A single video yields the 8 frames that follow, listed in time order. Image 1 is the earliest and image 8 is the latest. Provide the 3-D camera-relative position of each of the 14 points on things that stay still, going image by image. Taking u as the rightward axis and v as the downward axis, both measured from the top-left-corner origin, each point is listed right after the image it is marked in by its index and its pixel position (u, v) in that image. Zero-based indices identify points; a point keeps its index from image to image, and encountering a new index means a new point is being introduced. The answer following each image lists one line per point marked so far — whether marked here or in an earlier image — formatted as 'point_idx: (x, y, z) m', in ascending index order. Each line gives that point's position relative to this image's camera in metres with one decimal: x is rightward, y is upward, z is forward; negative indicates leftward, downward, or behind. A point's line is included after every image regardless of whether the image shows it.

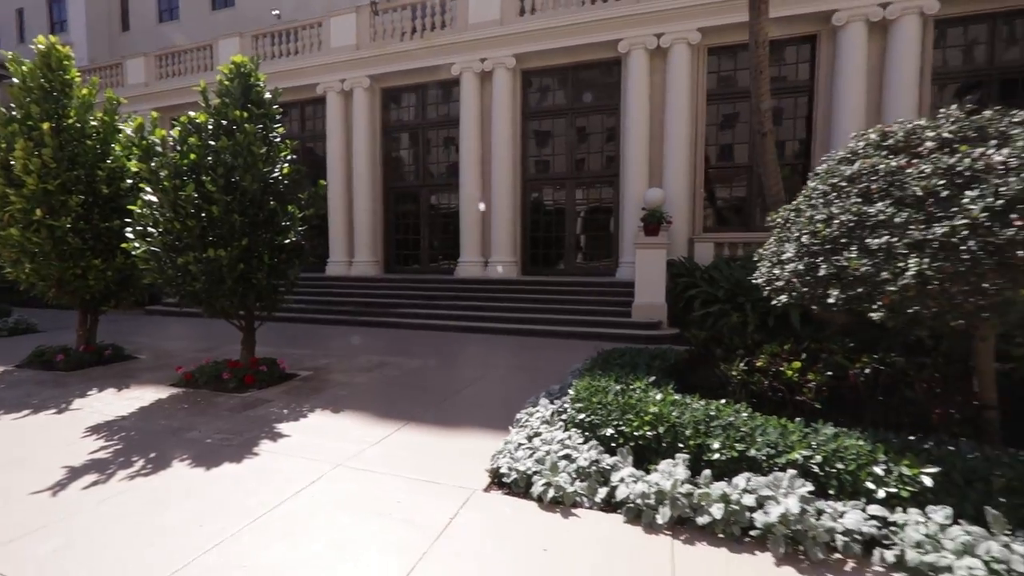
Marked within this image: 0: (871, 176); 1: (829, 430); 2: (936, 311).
0: (+2.3, +0.7, +3.7) m
1: (+2.1, -0.9, +3.8) m
2: (+2.4, -0.1, +3.3) m
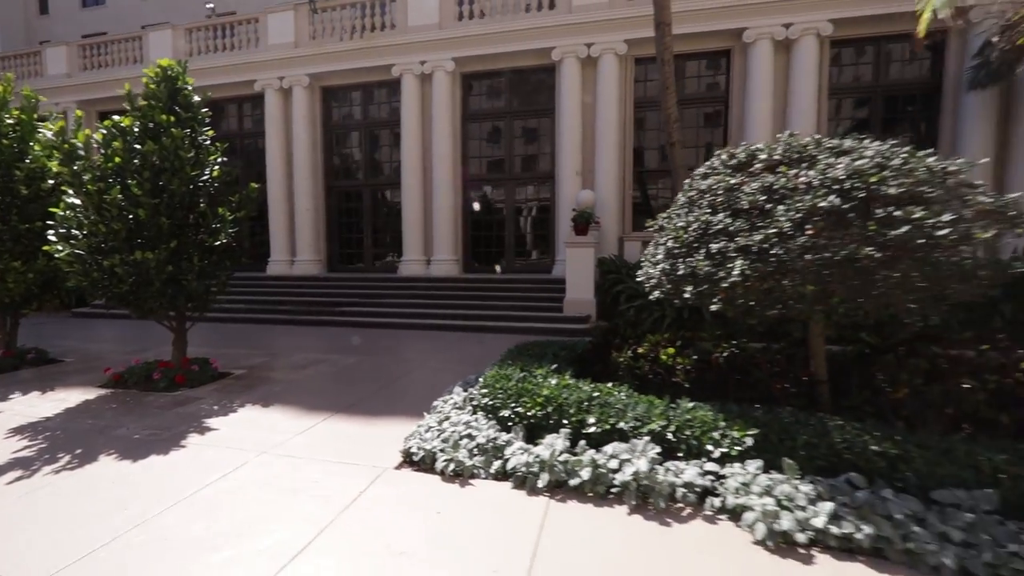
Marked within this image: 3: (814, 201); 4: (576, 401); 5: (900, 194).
0: (+1.6, +0.8, +4.4) m
1: (+1.4, -0.9, +4.5) m
2: (+1.7, -0.1, +4.0) m
3: (+1.9, +0.6, +3.8) m
4: (+0.5, -0.9, +4.7) m
5: (+2.4, +0.6, +3.7) m
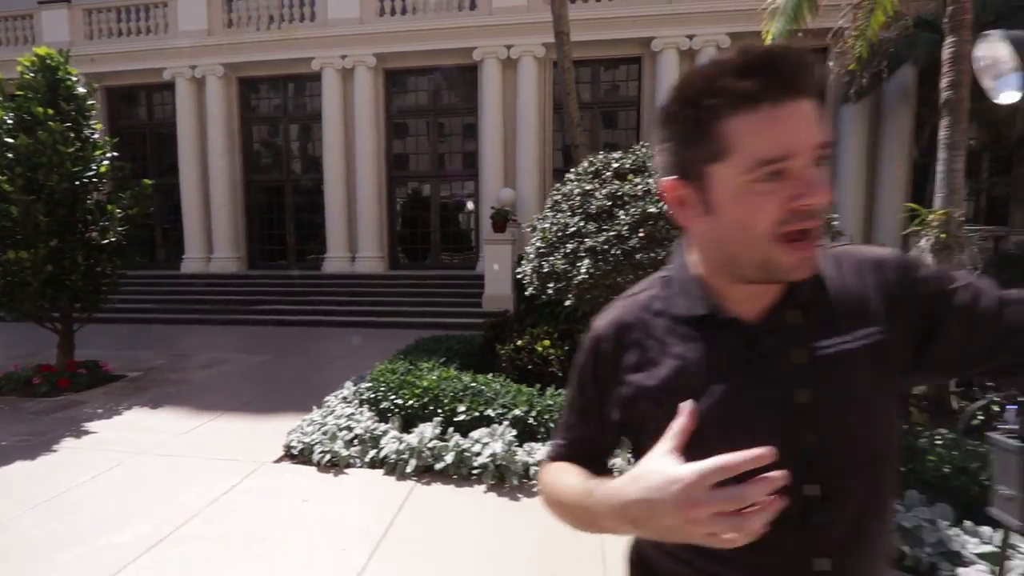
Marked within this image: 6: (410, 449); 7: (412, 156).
0: (+0.5, +0.8, +4.8) m
1: (+0.4, -0.9, +4.9) m
2: (+0.7, -0.1, +4.4) m
3: (+1.0, +0.6, +4.2) m
4: (-0.5, -0.9, +5.0) m
5: (+1.4, +0.6, +4.2) m
6: (-0.8, -1.2, +4.4) m
7: (-2.4, +3.4, +14.8) m
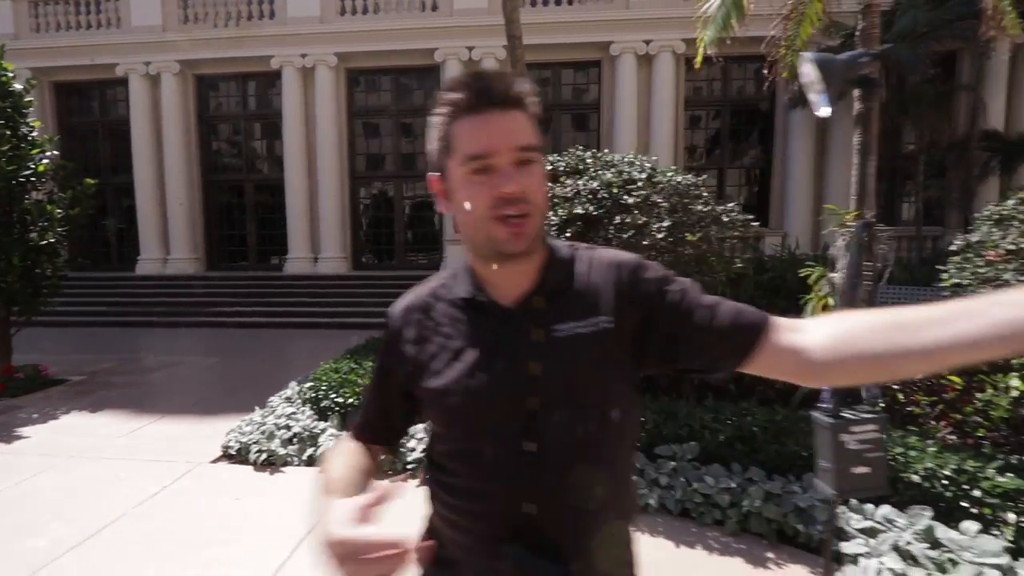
0: (0.0, +0.8, +5.0) m
1: (-0.2, -0.9, +5.0) m
2: (+0.2, -0.1, +4.6) m
3: (+0.4, +0.6, +4.4) m
4: (-1.1, -0.9, +5.1) m
5: (+0.9, +0.6, +4.4) m
6: (-1.3, -1.2, +4.5) m
7: (-3.4, +3.4, +14.8) m
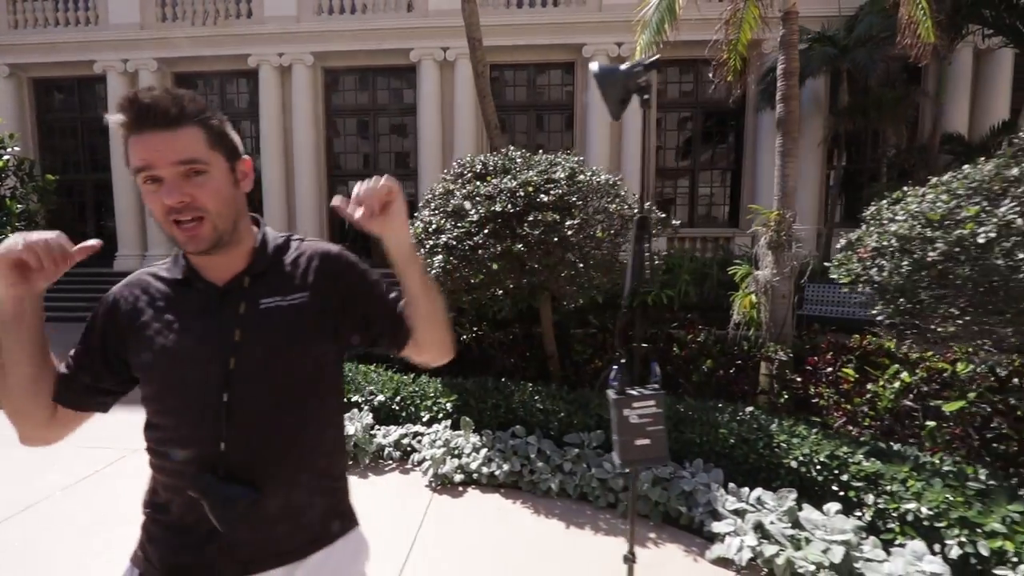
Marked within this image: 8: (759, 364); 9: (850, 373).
0: (-0.6, +0.8, +5.1) m
1: (-0.8, -0.8, +5.2) m
2: (-0.4, 0.0, +4.8) m
3: (-0.2, +0.6, +4.6) m
4: (-1.7, -0.8, +5.3) m
5: (+0.3, +0.7, +4.6) m
6: (-1.9, -1.2, +4.7) m
7: (-4.1, +3.4, +14.9) m
8: (+2.1, -0.6, +5.0) m
9: (+2.5, -0.6, +4.3) m
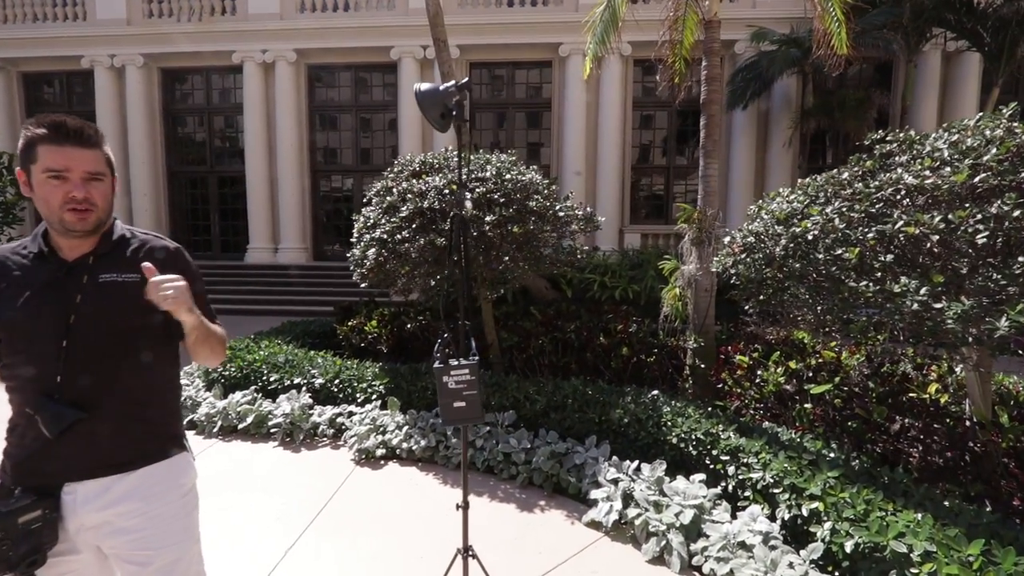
0: (-1.2, +0.9, +5.5) m
1: (-1.4, -0.7, +5.5) m
2: (-1.0, +0.1, +5.1) m
3: (-0.8, +0.7, +4.9) m
4: (-2.3, -0.7, +5.6) m
5: (-0.3, +0.7, +4.9) m
6: (-2.5, -1.1, +5.0) m
7: (-4.6, +3.6, +15.2) m
8: (+1.5, -0.6, +5.3) m
9: (+1.9, -0.6, +4.6) m
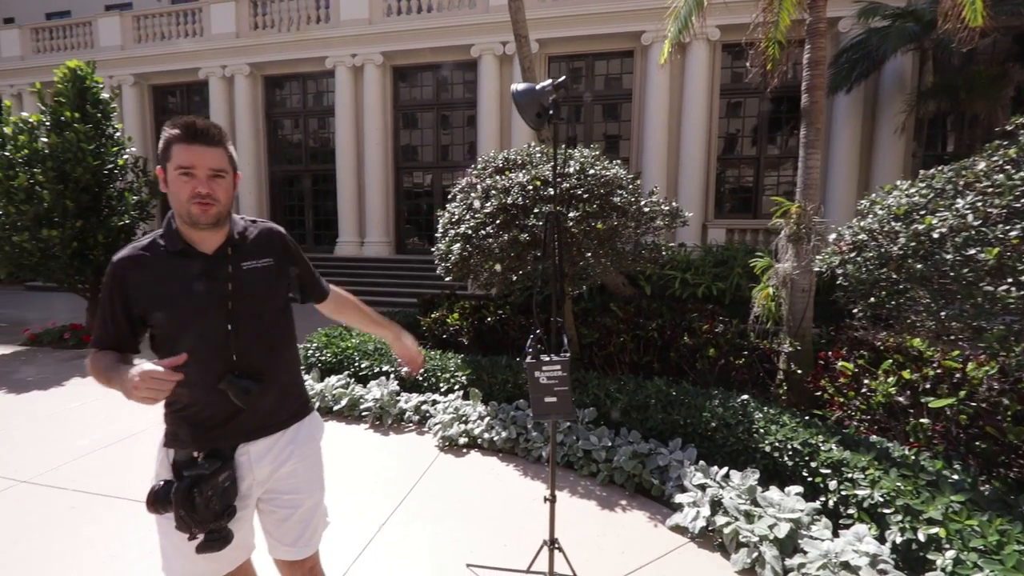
0: (-0.4, +1.0, +5.5) m
1: (-0.6, -0.7, +5.6) m
2: (-0.3, +0.1, +5.1) m
3: (-0.1, +0.7, +4.9) m
4: (-1.5, -0.7, +5.8) m
5: (+0.4, +0.8, +4.8) m
6: (-1.8, -1.0, +5.3) m
7: (-2.6, +3.8, +15.6) m
8: (+2.2, -0.6, +5.0) m
9: (+2.5, -0.6, +4.3) m
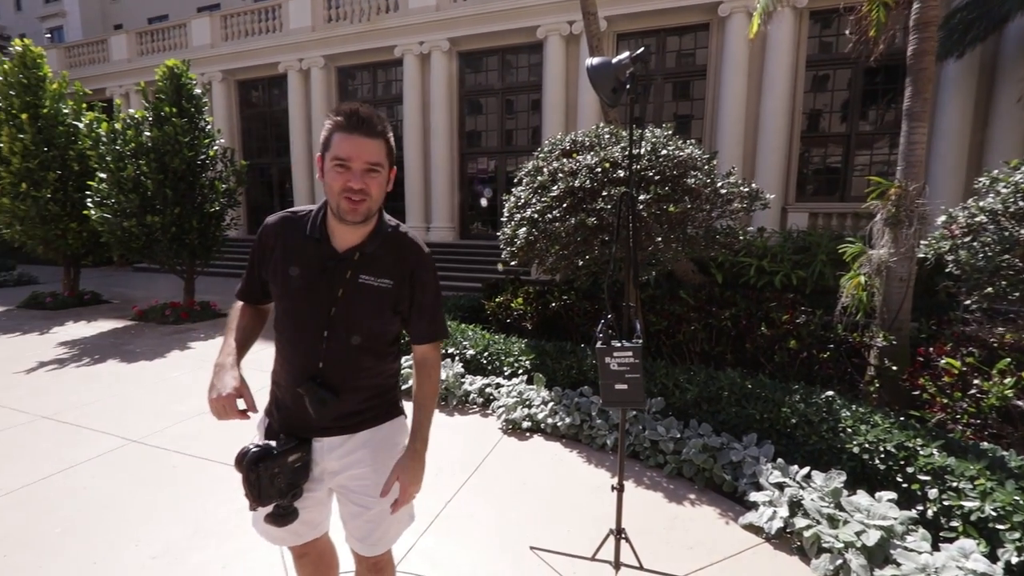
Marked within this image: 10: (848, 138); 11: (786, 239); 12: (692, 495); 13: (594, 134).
0: (+0.2, +1.1, +5.4) m
1: (0.0, -0.5, +5.5) m
2: (+0.2, +0.2, +5.0) m
3: (+0.5, +0.9, +4.7) m
4: (-0.9, -0.5, +5.8) m
5: (+0.9, +0.9, +4.6) m
6: (-1.2, -0.9, +5.3) m
7: (-0.8, +4.2, +15.5) m
8: (+2.7, -0.5, +4.6) m
9: (+2.9, -0.5, +3.9) m
10: (+6.9, +3.1, +12.0) m
11: (+4.0, +0.7, +8.5) m
12: (+1.1, -1.3, +3.5) m
13: (+0.7, +1.4, +5.3) m
